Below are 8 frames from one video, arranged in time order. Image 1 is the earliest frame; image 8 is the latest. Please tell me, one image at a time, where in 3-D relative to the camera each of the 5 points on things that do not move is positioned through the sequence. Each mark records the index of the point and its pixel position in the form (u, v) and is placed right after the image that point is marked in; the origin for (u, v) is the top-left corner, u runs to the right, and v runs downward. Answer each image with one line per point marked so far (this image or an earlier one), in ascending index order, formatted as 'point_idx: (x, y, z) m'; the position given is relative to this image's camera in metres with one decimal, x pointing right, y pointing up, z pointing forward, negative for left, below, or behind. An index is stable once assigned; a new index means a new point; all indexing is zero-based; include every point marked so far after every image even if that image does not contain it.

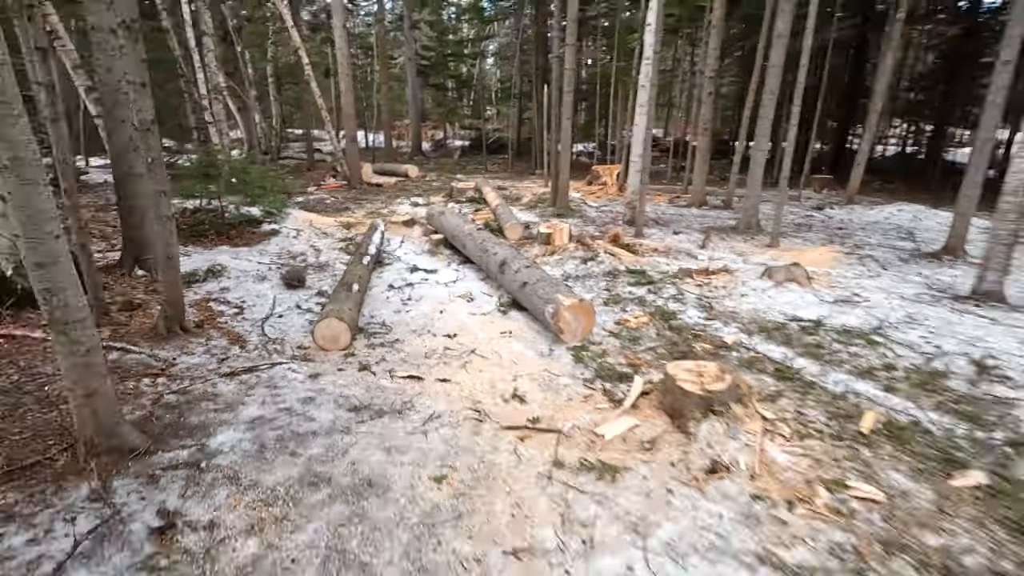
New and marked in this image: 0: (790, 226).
0: (+6.2, +1.4, +11.8) m
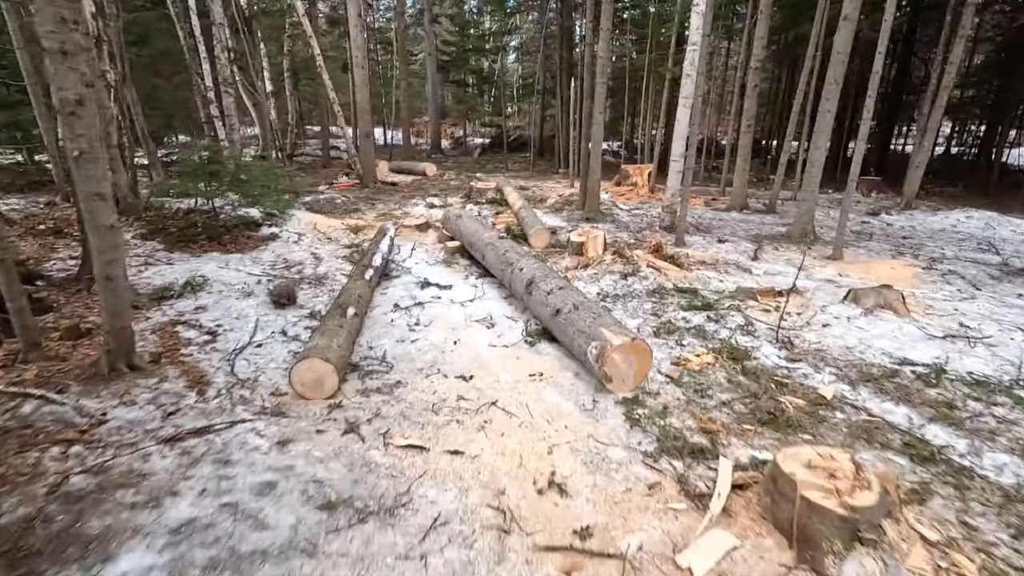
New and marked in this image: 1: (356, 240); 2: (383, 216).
0: (+6.6, +1.1, +10.5) m
1: (-2.5, +0.8, +8.6) m
2: (-2.7, +1.5, +11.1) m
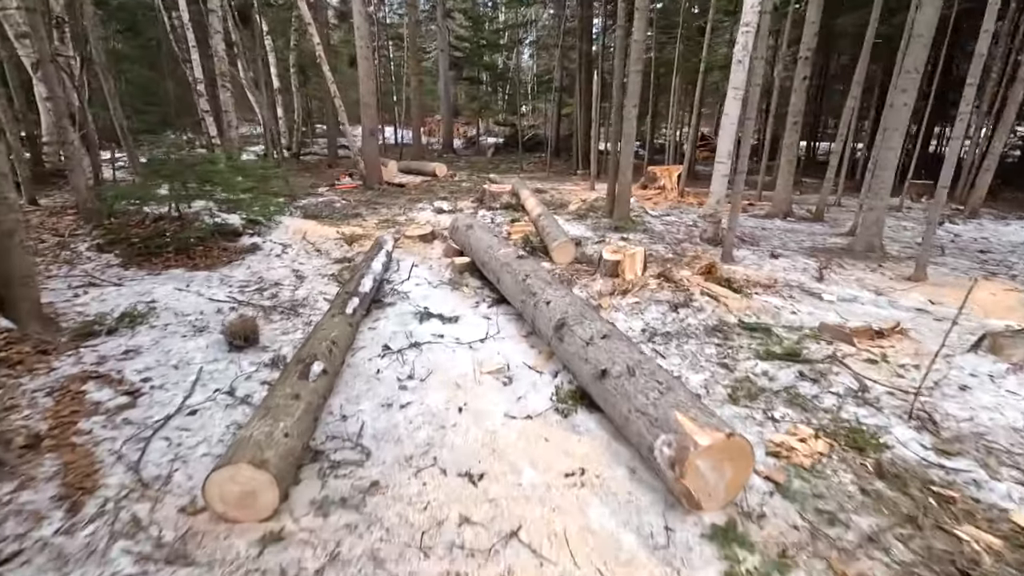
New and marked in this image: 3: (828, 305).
0: (+6.9, +0.7, +9.1) m
1: (-2.2, +0.5, +7.3) m
2: (-2.4, +1.2, +9.9) m
3: (+3.5, -0.2, +5.9) m
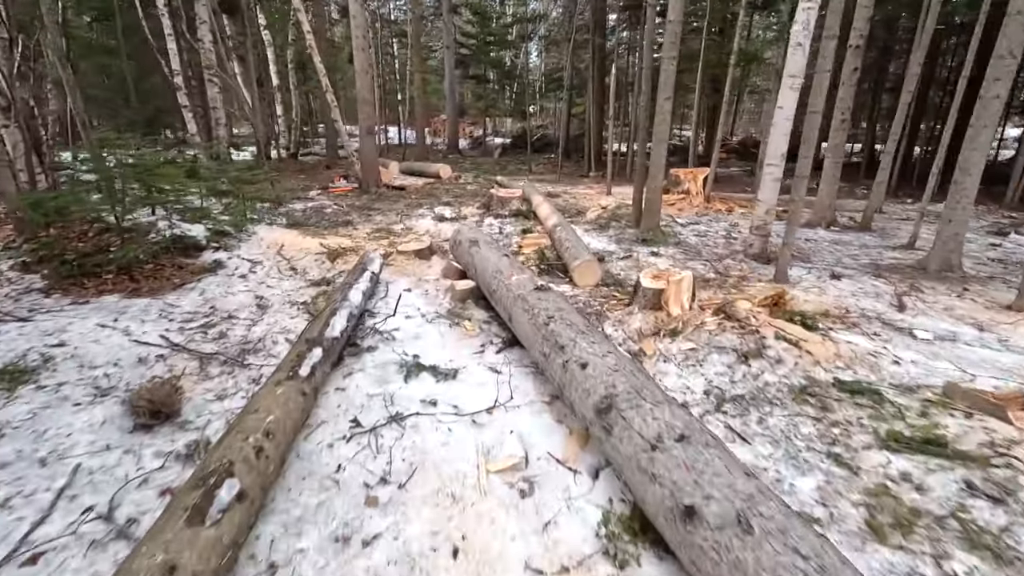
0: (+7.1, +0.3, +7.7) m
1: (-2.1, +0.2, +6.1) m
2: (-2.2, +0.9, +8.7) m
3: (+3.6, -0.5, +4.6) m
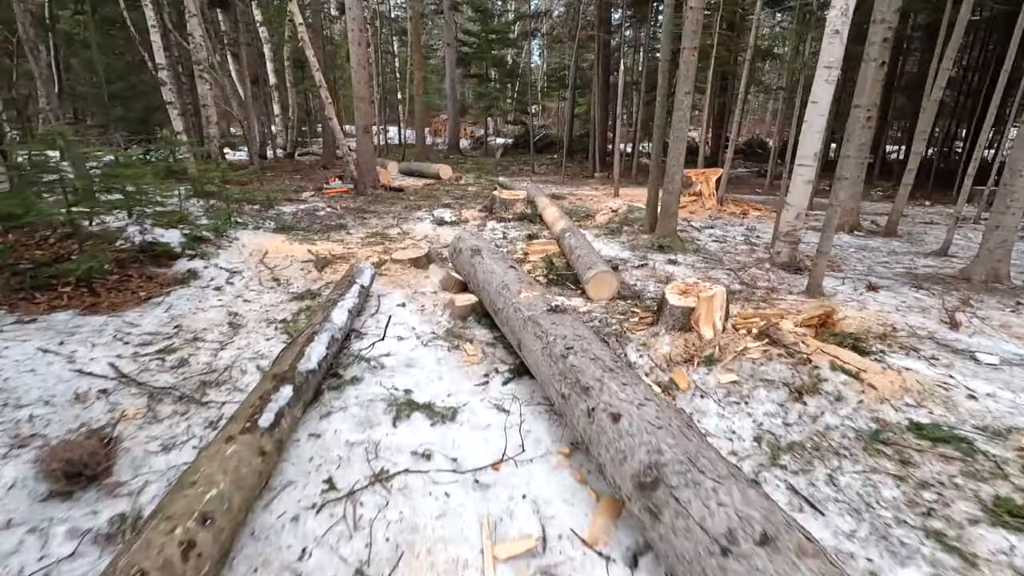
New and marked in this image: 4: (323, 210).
0: (+7.2, +0.2, +7.1) m
1: (-2.0, 0.0, +5.5) m
2: (-2.1, +0.8, +8.0) m
3: (+3.7, -0.7, +4.0) m
4: (-3.7, +1.5, +10.4) m
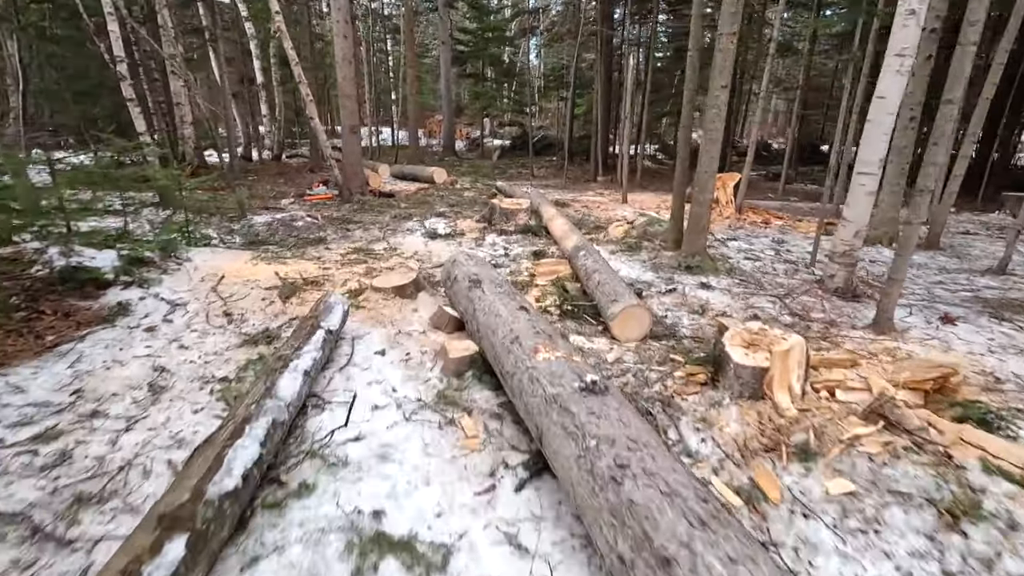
0: (+7.2, -0.1, +6.1) m
1: (-2.0, -0.3, +4.4) m
2: (-2.1, +0.4, +7.0) m
3: (+3.8, -1.0, +3.0) m
4: (-3.7, +1.2, +9.3) m
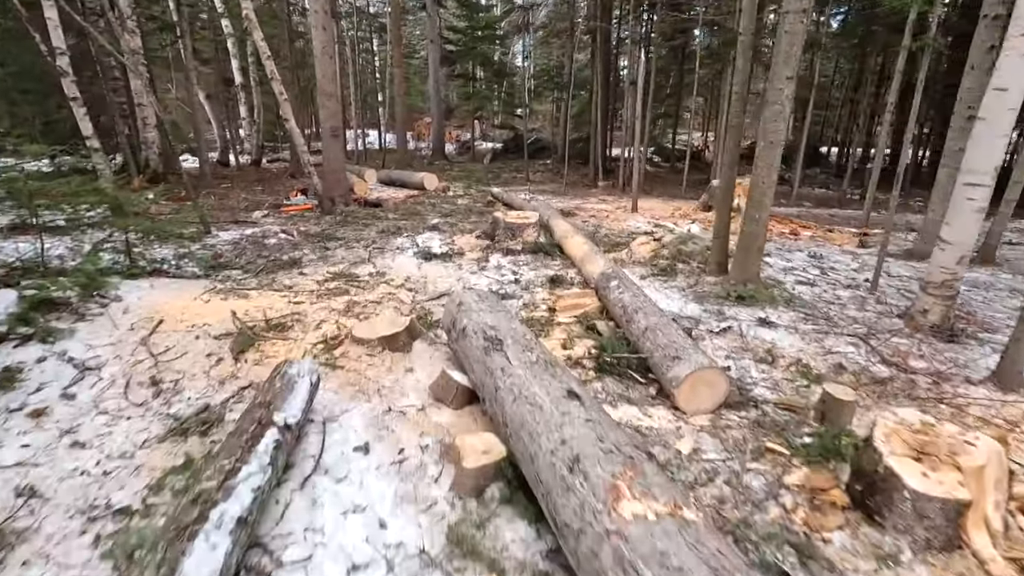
0: (+7.4, -0.4, +5.1) m
1: (-1.8, -0.7, +3.3) m
2: (-2.0, +0.1, +5.8) m
3: (+4.0, -1.3, +1.9) m
4: (-3.6, +0.8, +8.1) m
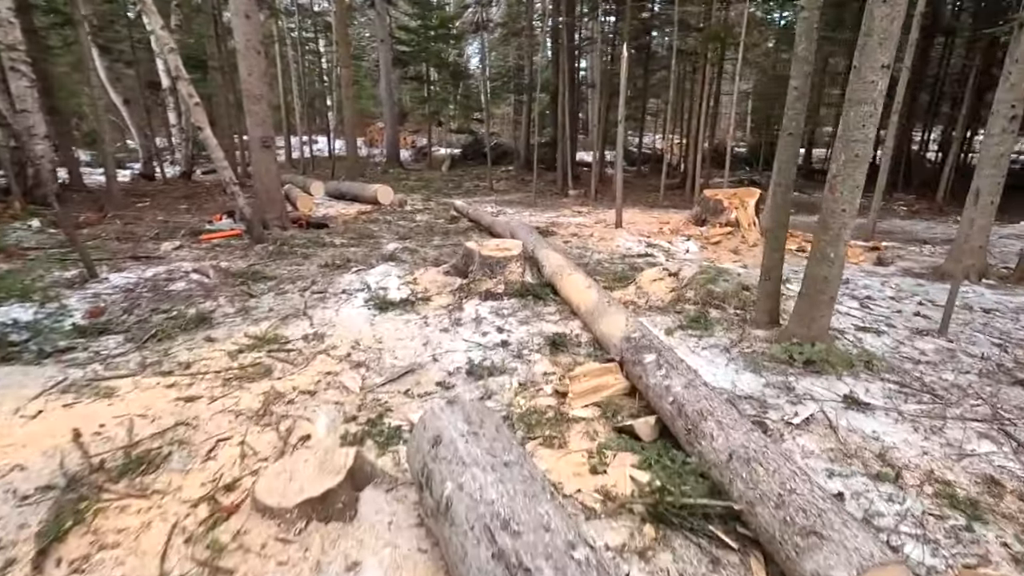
0: (+7.3, -0.7, +4.2) m
1: (-1.7, -1.2, +1.6) m
2: (-2.1, -0.5, +4.2) m
3: (+4.2, -1.7, +0.7) m
4: (-3.9, +0.1, +6.3) m
